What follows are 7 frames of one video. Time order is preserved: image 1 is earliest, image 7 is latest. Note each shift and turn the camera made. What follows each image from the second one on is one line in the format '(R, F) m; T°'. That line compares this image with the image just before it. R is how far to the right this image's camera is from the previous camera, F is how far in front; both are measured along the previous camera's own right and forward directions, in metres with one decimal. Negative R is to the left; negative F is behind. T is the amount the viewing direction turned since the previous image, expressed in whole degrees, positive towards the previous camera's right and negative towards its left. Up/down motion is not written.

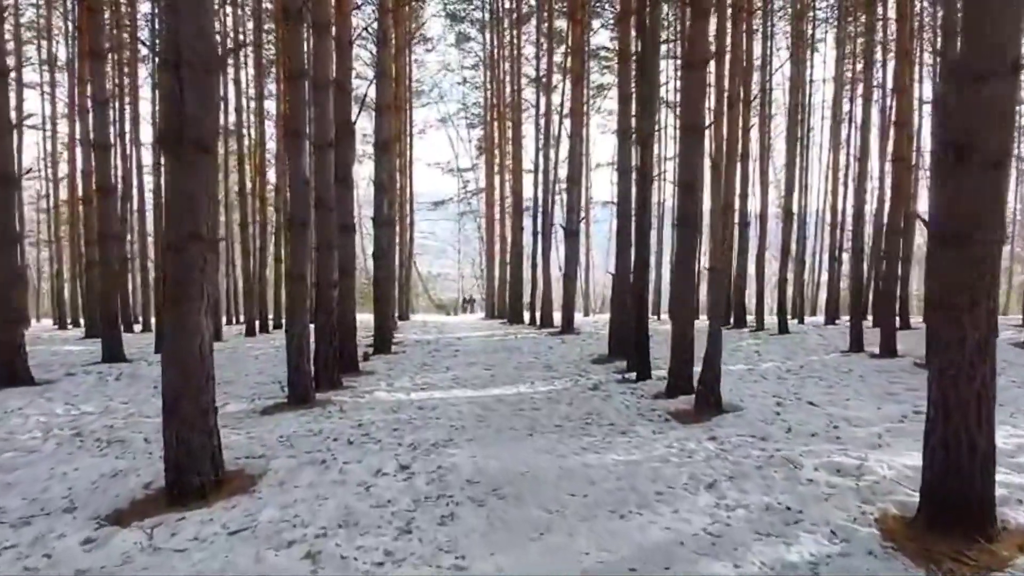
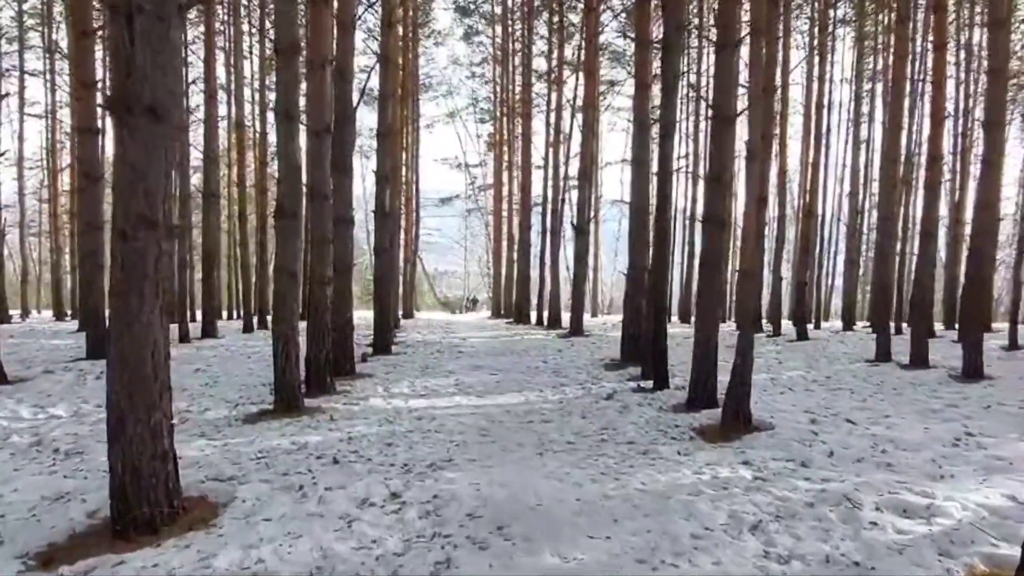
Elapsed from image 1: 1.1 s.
(0.0, +0.7) m; 0°
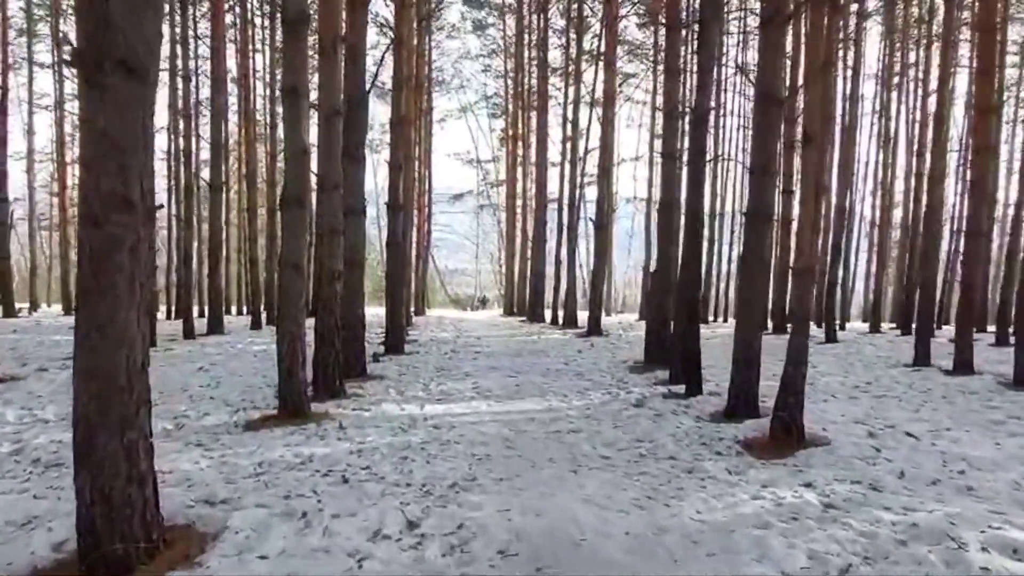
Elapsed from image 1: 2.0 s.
(-0.1, +0.6) m; -1°
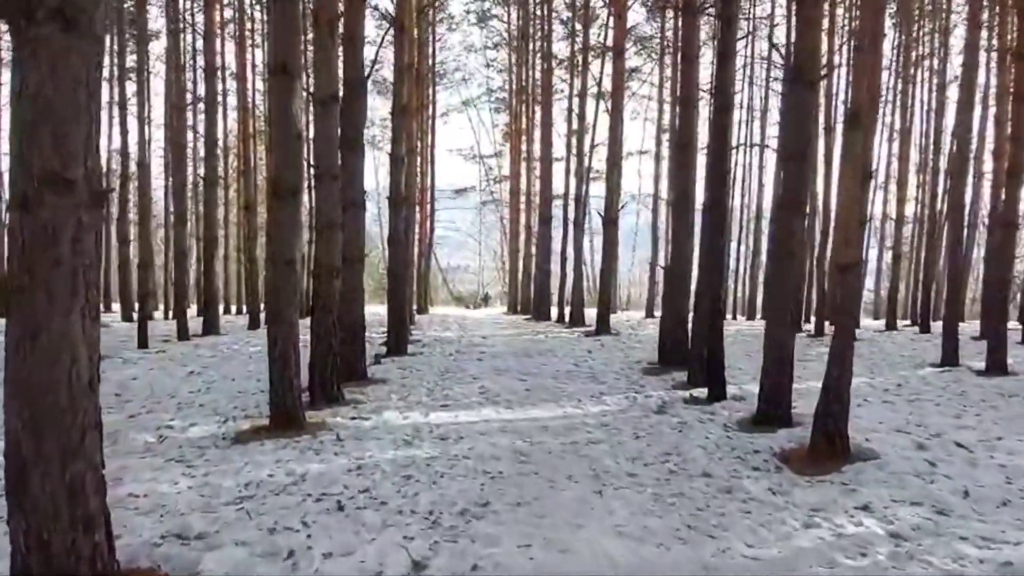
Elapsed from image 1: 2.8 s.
(-0.1, +0.5) m; 0°
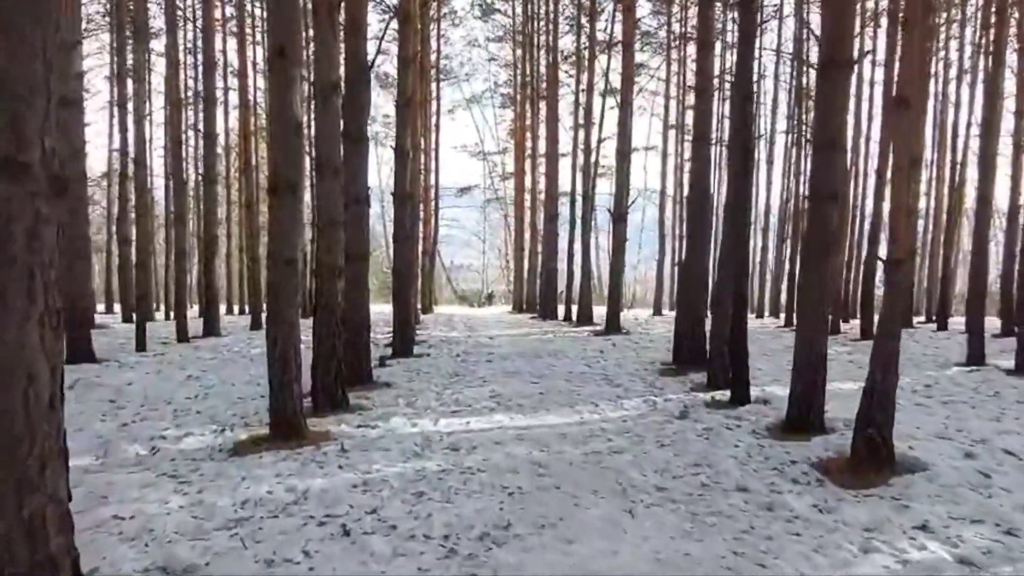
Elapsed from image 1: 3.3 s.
(-0.1, +0.4) m; 0°
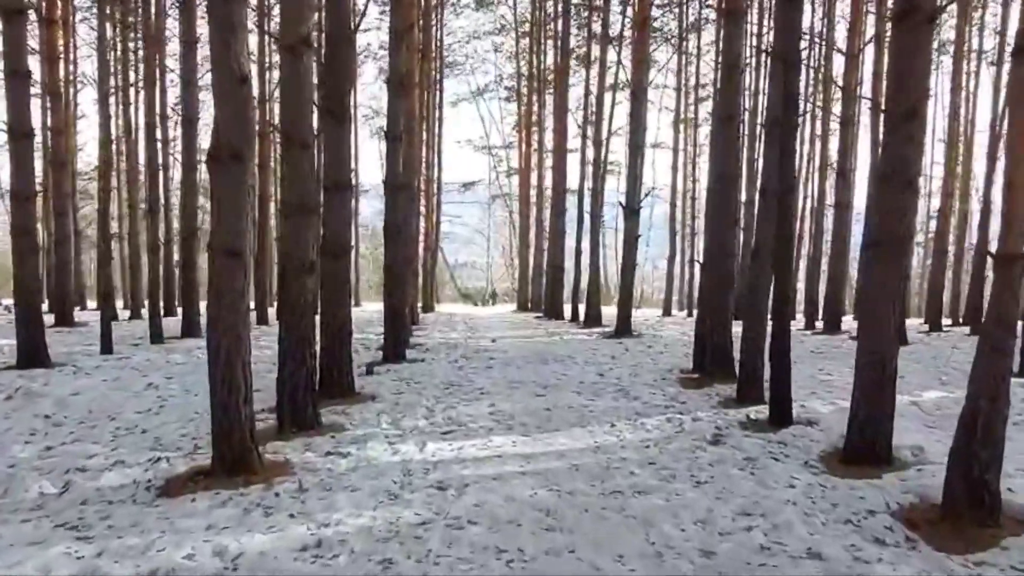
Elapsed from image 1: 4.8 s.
(0.0, +1.0) m; 0°
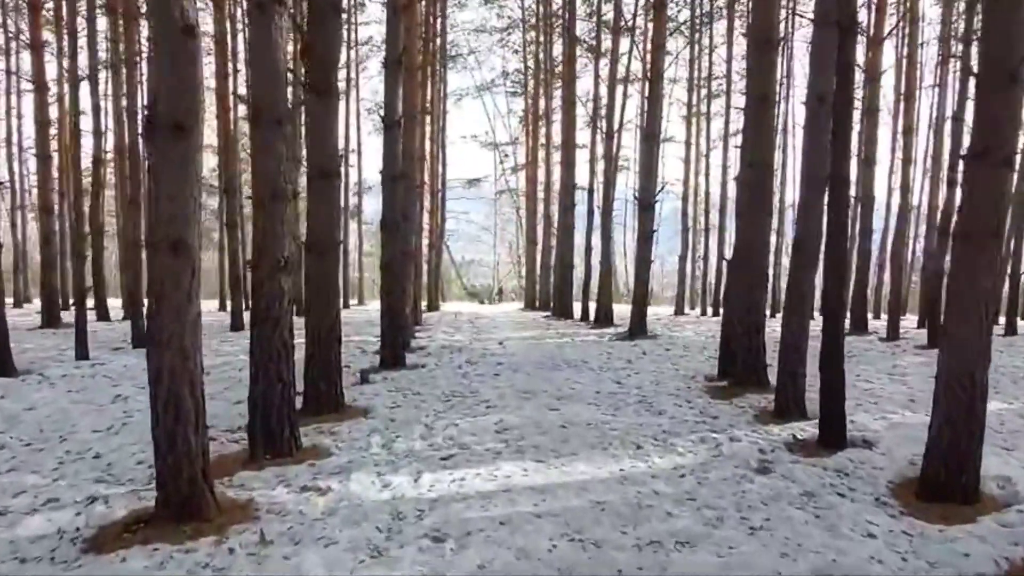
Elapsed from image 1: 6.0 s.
(0.0, +0.8) m; 0°
